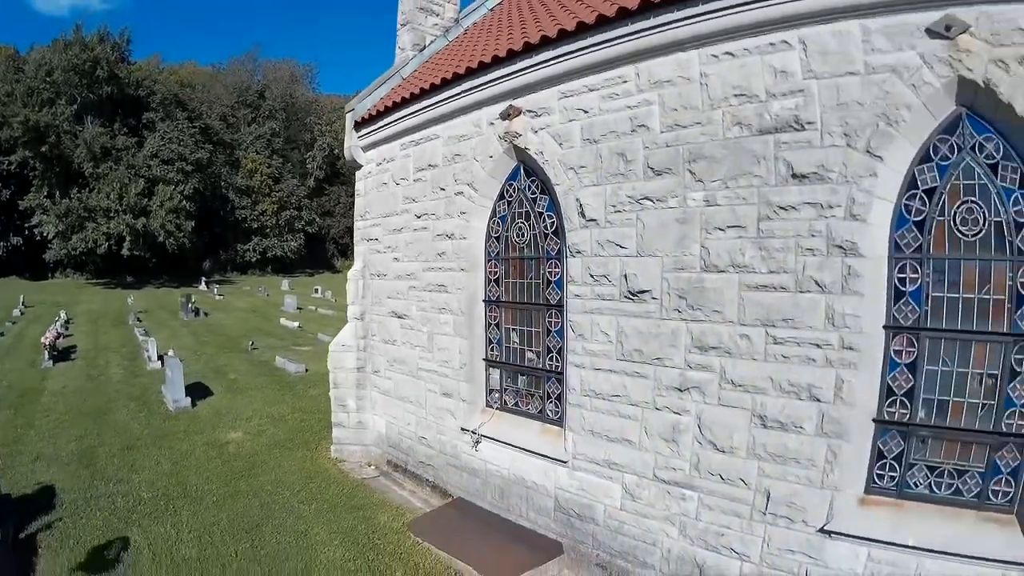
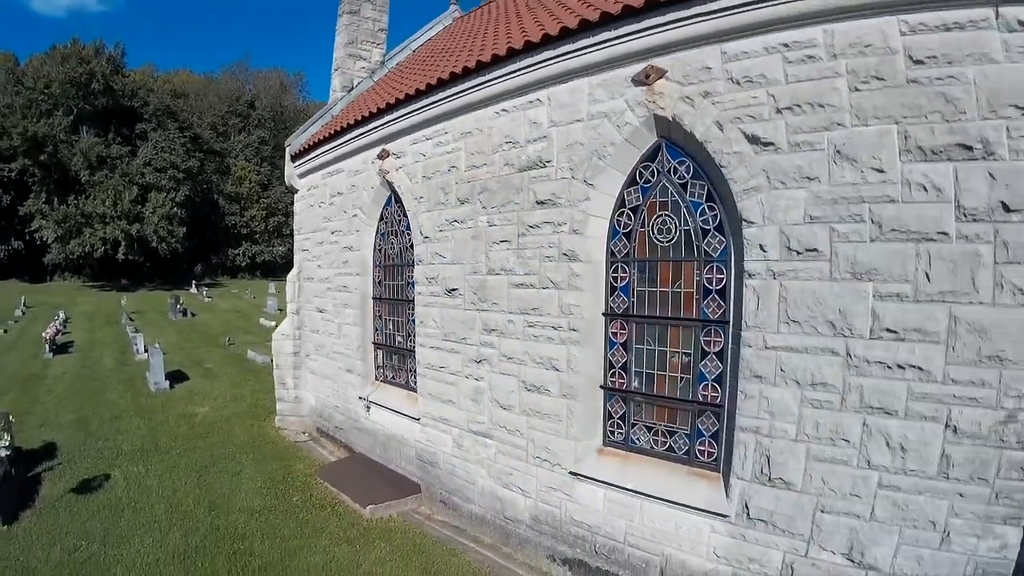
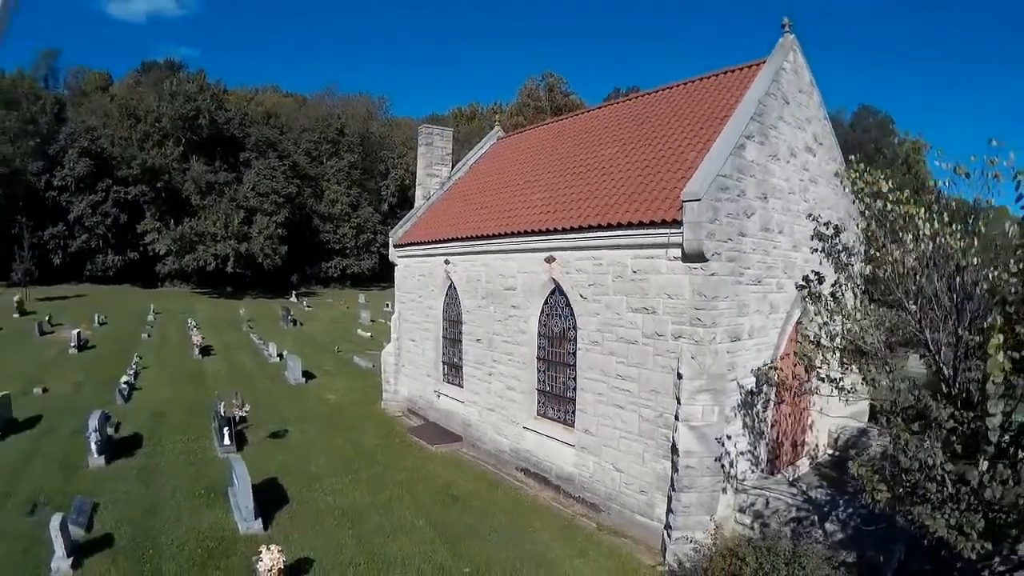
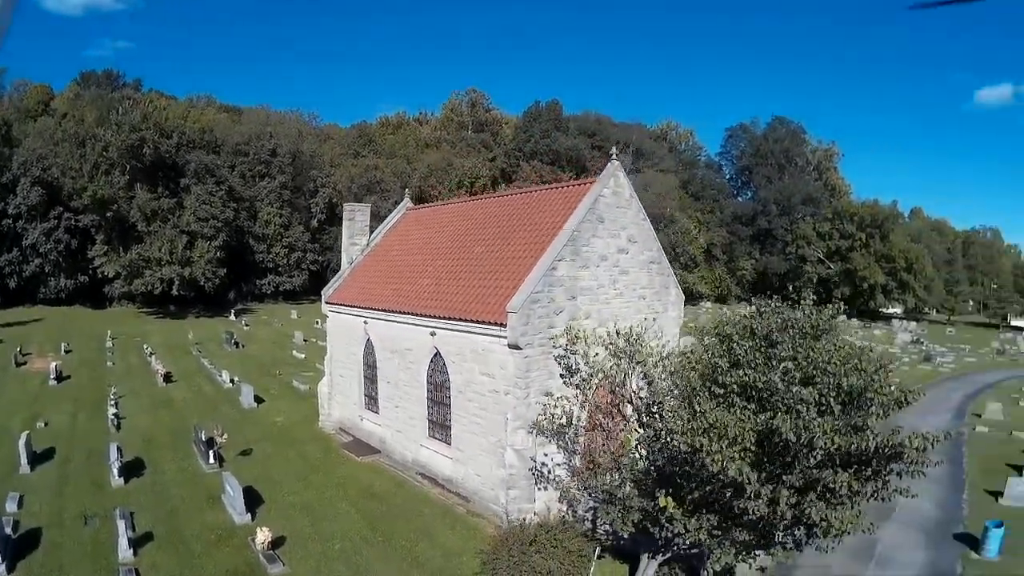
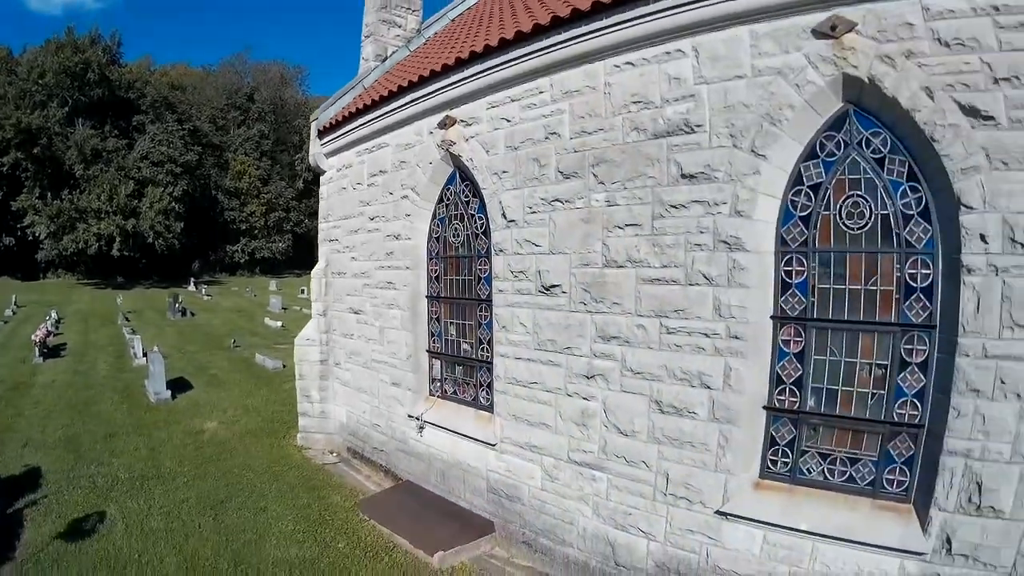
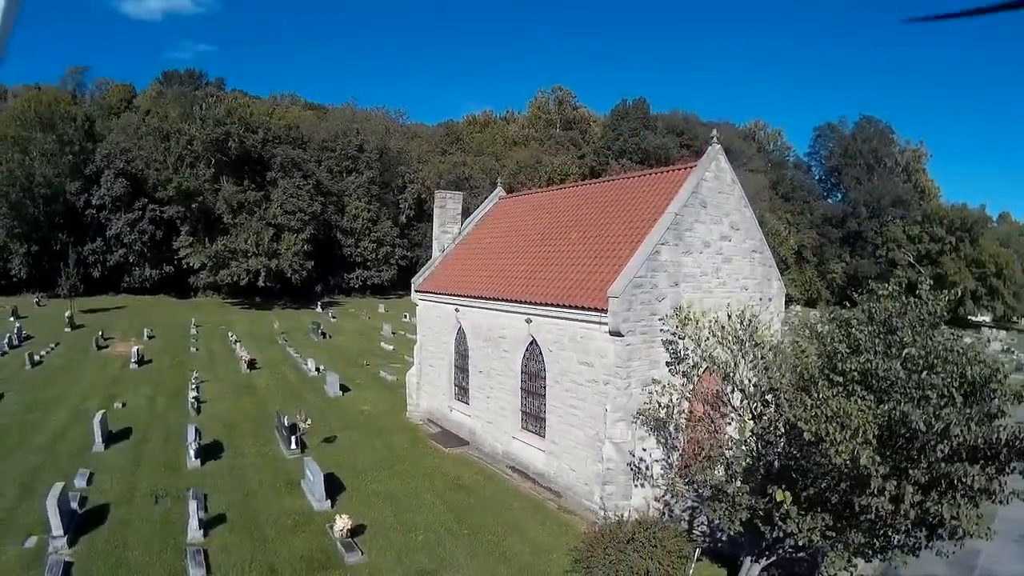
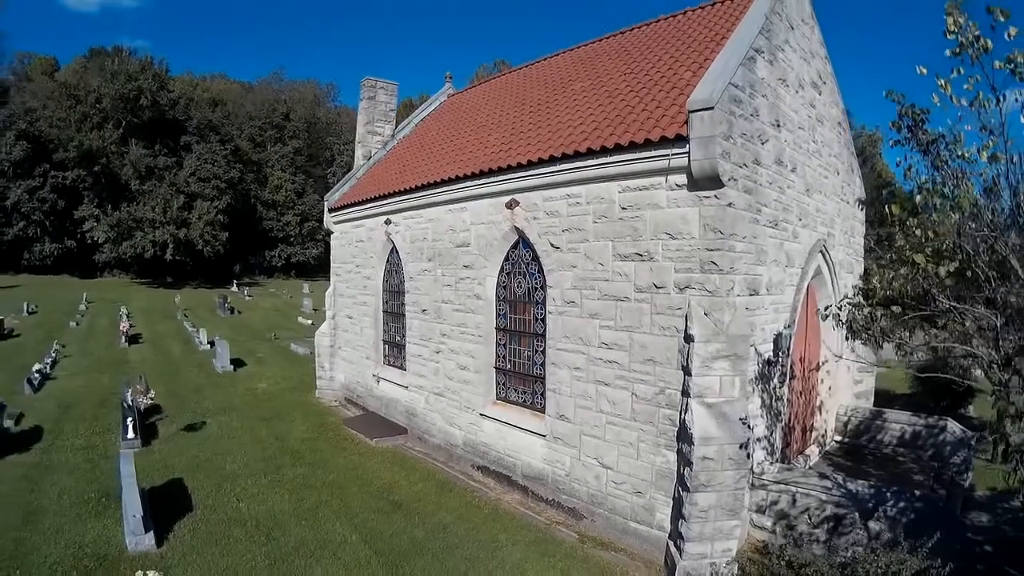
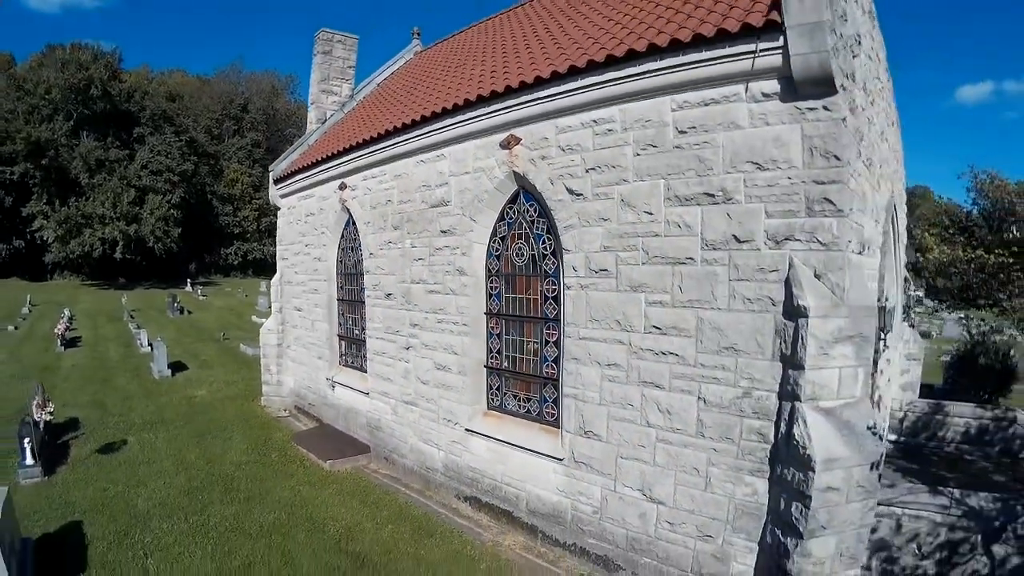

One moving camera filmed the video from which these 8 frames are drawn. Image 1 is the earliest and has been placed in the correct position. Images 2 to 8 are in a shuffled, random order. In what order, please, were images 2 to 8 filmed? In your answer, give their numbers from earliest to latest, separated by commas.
5, 2, 8, 7, 3, 6, 4
